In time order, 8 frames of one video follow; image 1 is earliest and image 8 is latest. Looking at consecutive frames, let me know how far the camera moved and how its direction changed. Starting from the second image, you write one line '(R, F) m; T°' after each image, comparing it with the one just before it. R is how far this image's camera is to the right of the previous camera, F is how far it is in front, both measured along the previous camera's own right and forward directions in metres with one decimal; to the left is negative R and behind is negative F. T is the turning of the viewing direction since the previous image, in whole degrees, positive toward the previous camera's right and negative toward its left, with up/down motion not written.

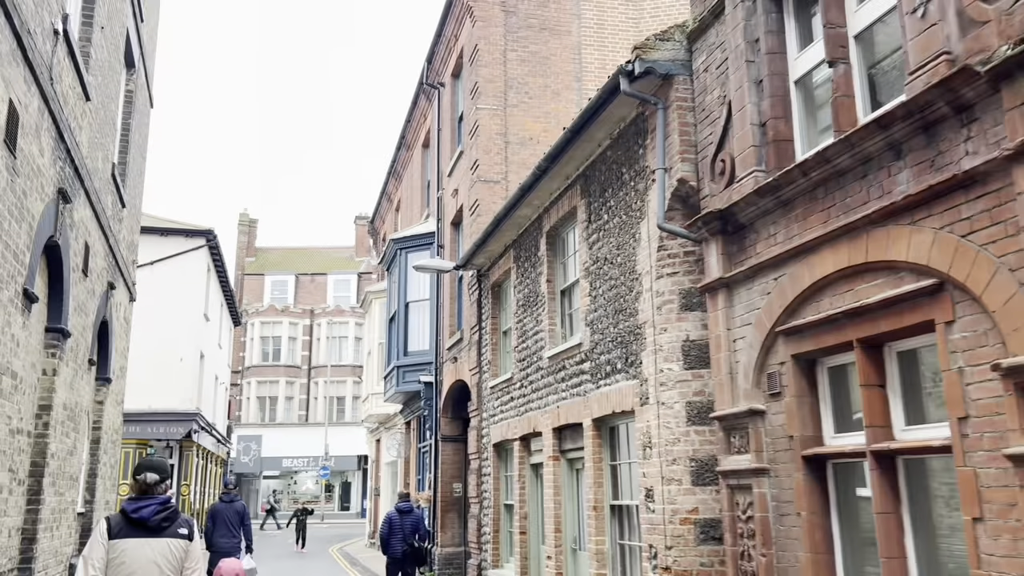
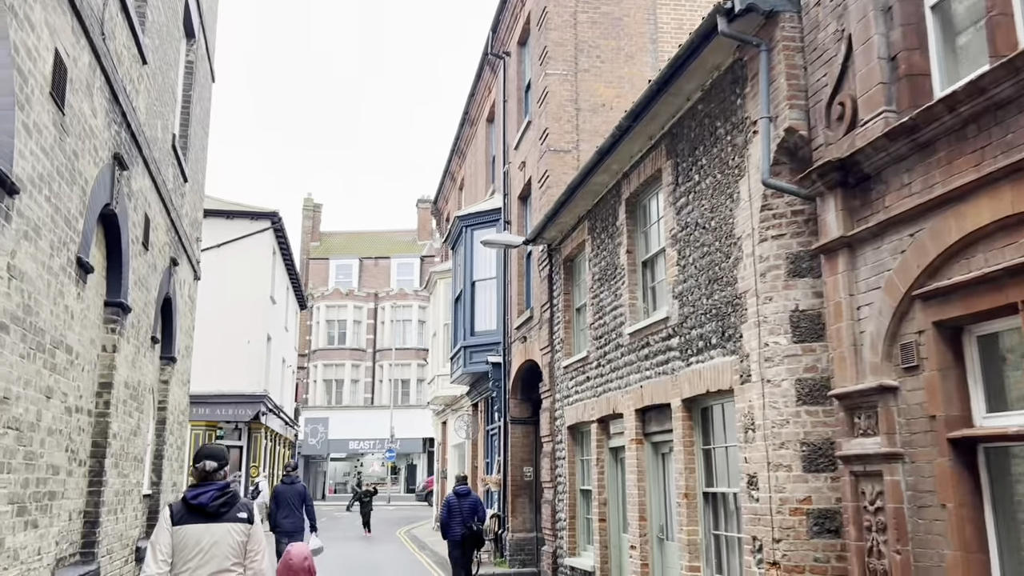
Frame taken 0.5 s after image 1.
(-0.2, +0.7) m; -4°
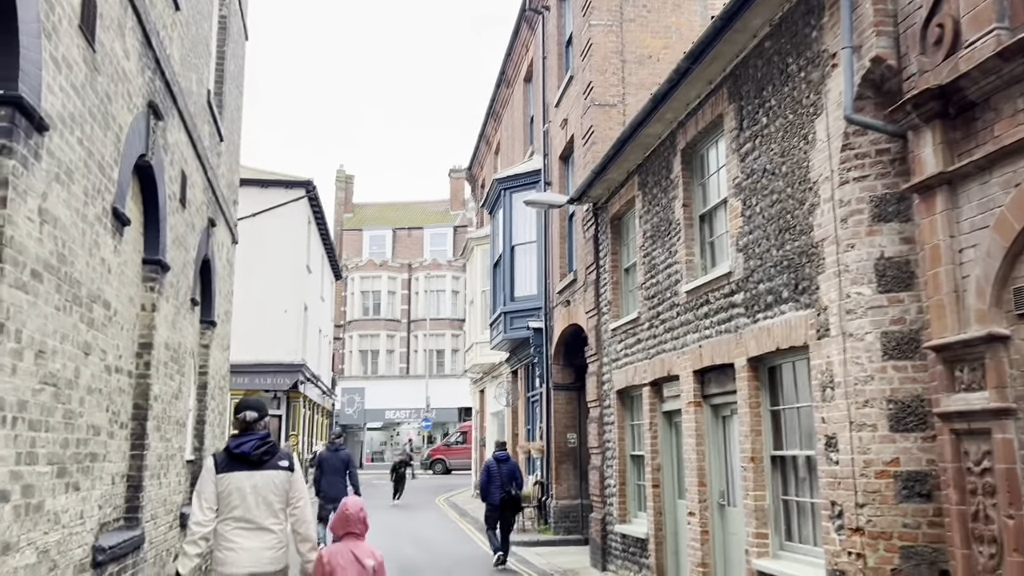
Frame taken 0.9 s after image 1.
(-0.2, +0.4) m; -2°
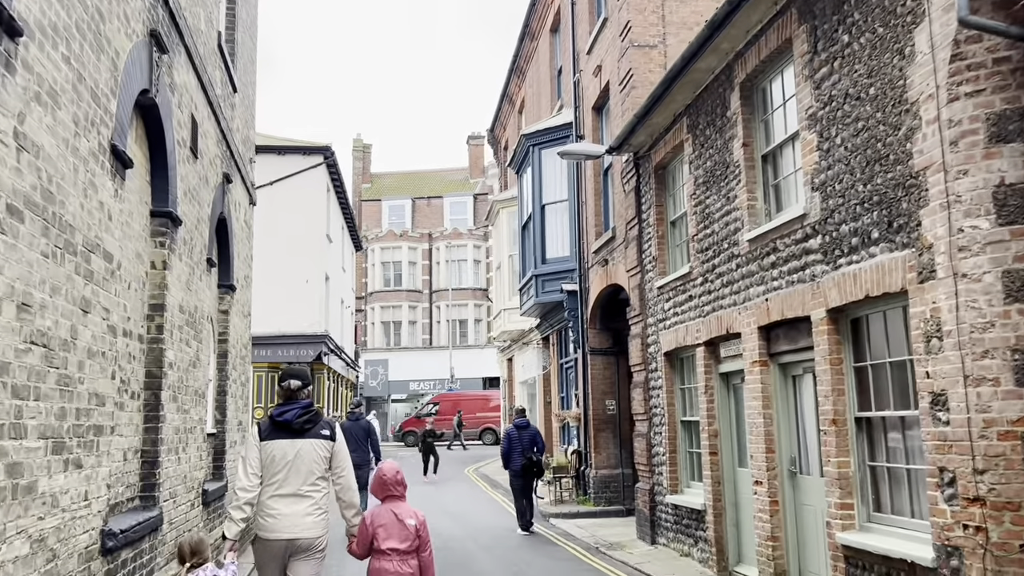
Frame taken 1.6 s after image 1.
(-0.3, +0.8) m; -1°
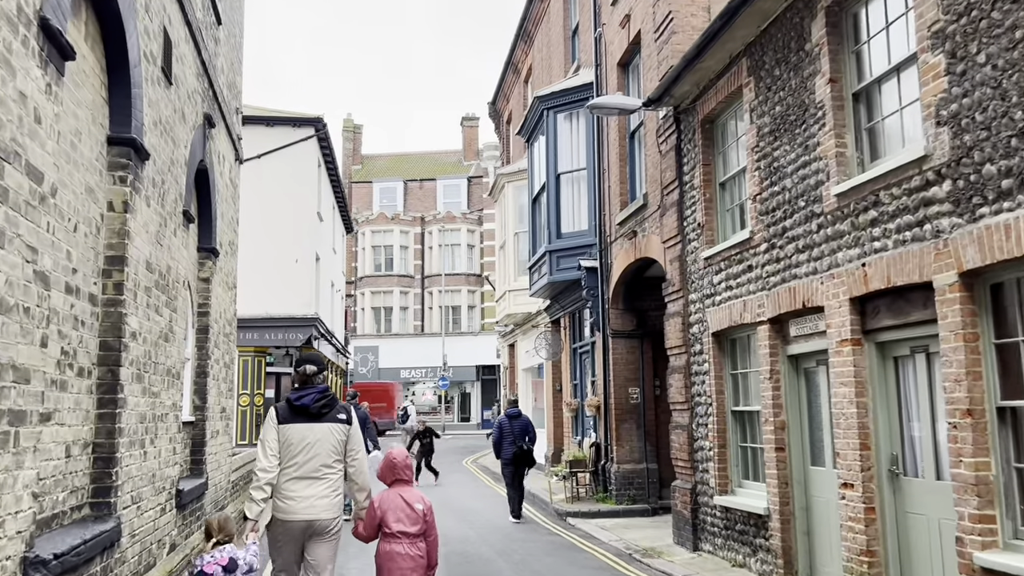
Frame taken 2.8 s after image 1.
(-0.4, +1.5) m; +1°
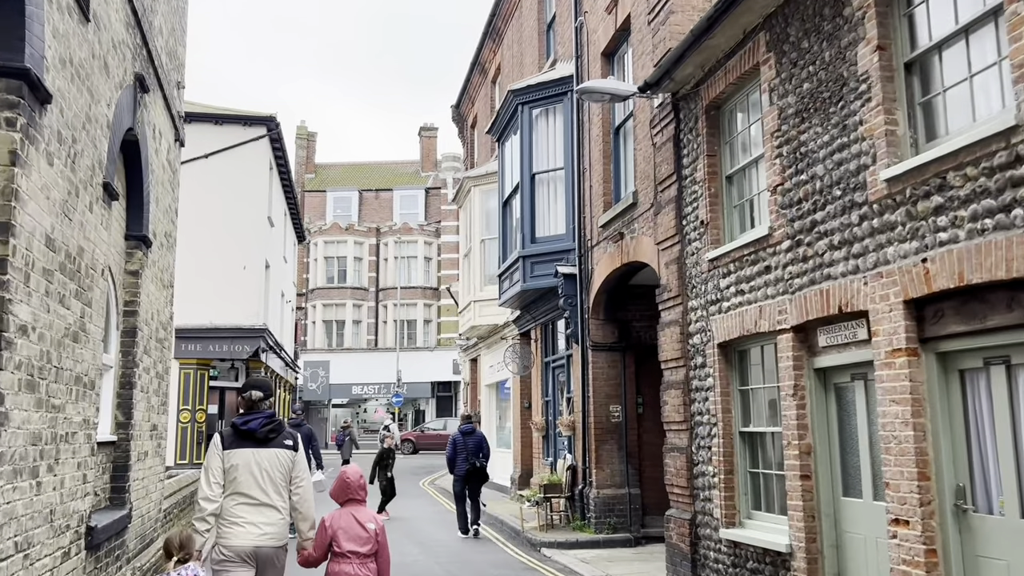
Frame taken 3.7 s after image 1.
(-0.3, +1.2) m; +3°
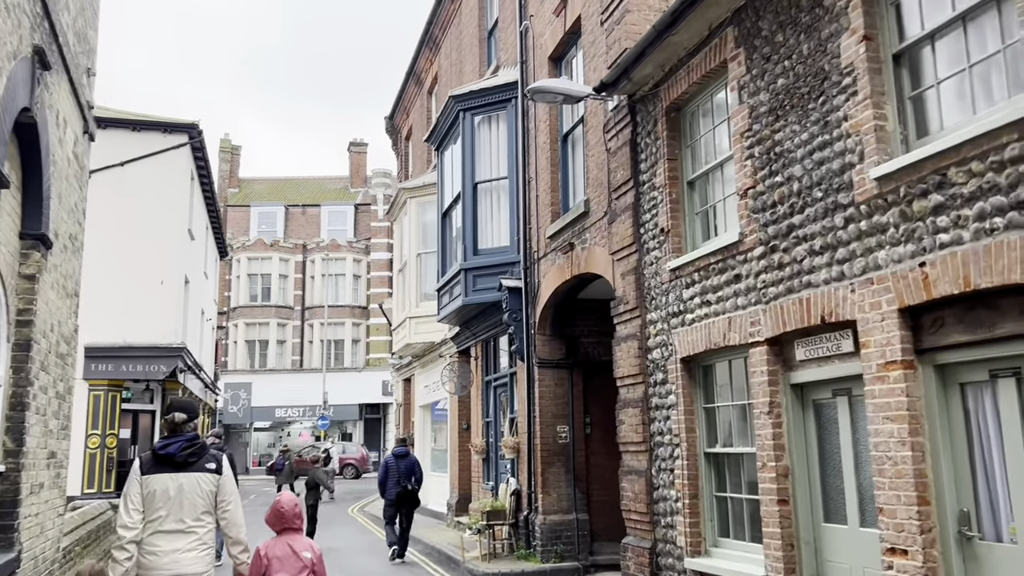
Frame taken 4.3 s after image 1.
(-0.2, +0.7) m; +5°
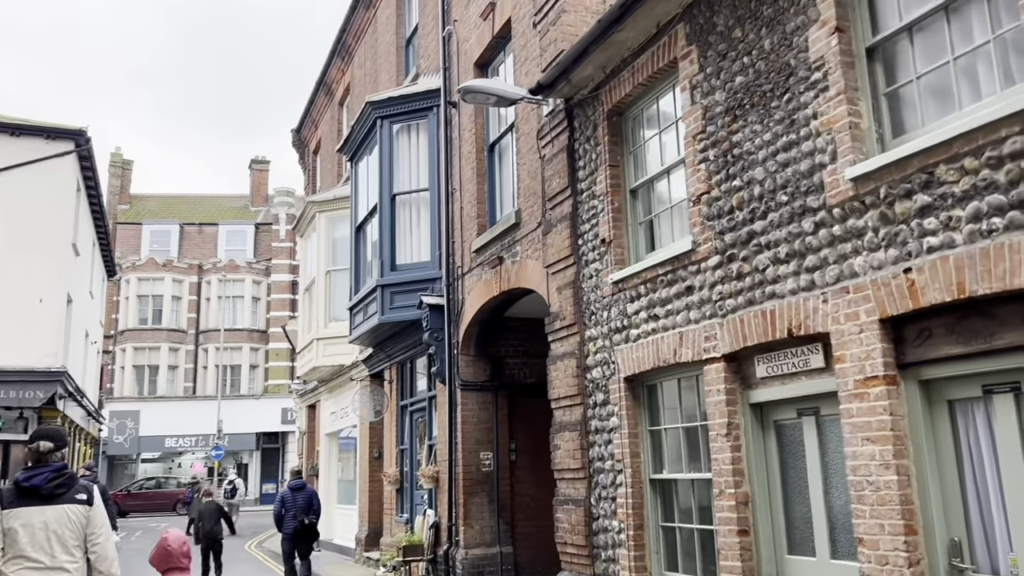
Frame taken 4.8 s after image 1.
(-0.2, +0.7) m; +7°
